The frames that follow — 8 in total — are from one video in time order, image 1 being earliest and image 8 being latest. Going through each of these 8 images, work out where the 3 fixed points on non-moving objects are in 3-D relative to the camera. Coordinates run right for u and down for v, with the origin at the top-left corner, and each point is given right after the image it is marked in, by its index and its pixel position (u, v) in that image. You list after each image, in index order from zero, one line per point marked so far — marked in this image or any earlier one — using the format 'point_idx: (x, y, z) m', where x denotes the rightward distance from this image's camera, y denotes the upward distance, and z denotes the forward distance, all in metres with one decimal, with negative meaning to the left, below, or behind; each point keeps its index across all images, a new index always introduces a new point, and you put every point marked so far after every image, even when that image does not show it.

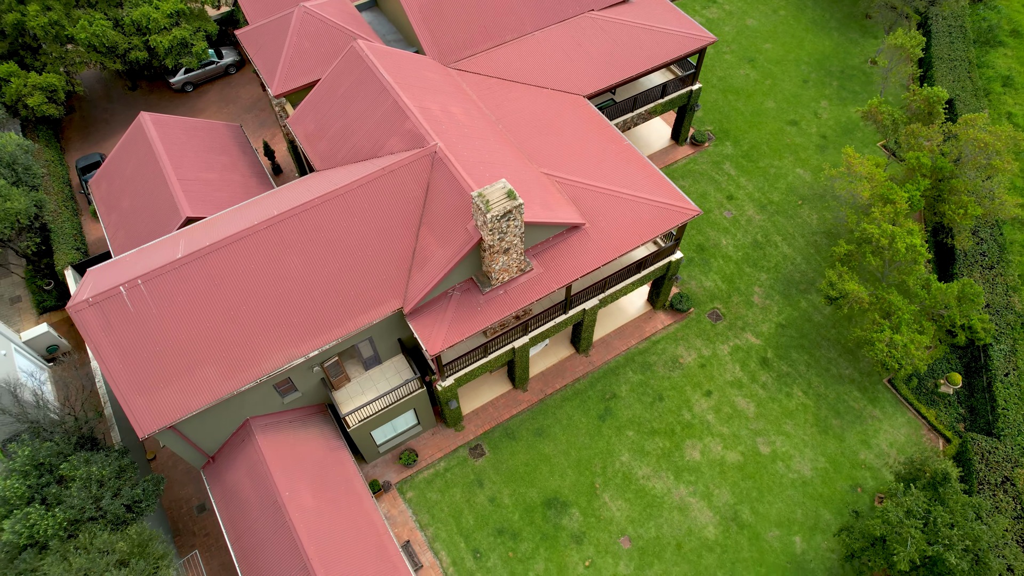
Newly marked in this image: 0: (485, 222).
0: (-0.7, +2.1, +20.1) m
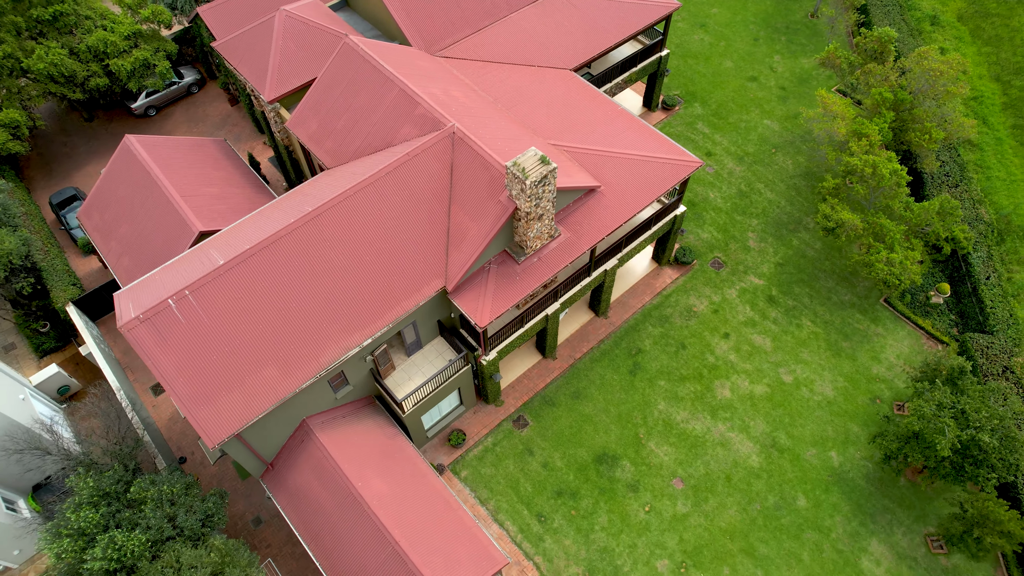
0: (+0.5, +3.2, +20.9) m
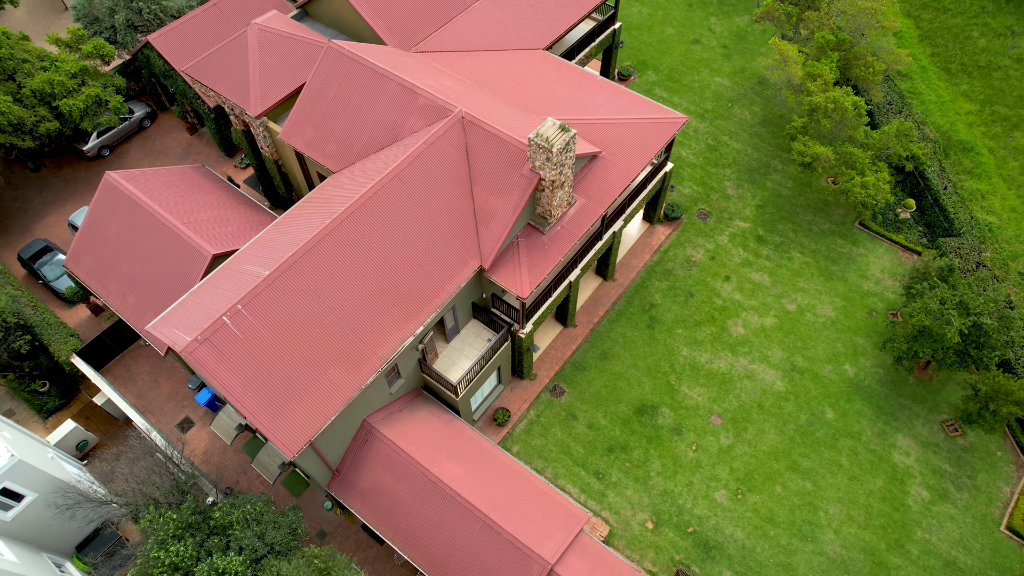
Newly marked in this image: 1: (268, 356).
0: (+1.3, +4.4, +21.7) m
1: (-7.4, -2.1, +19.7) m
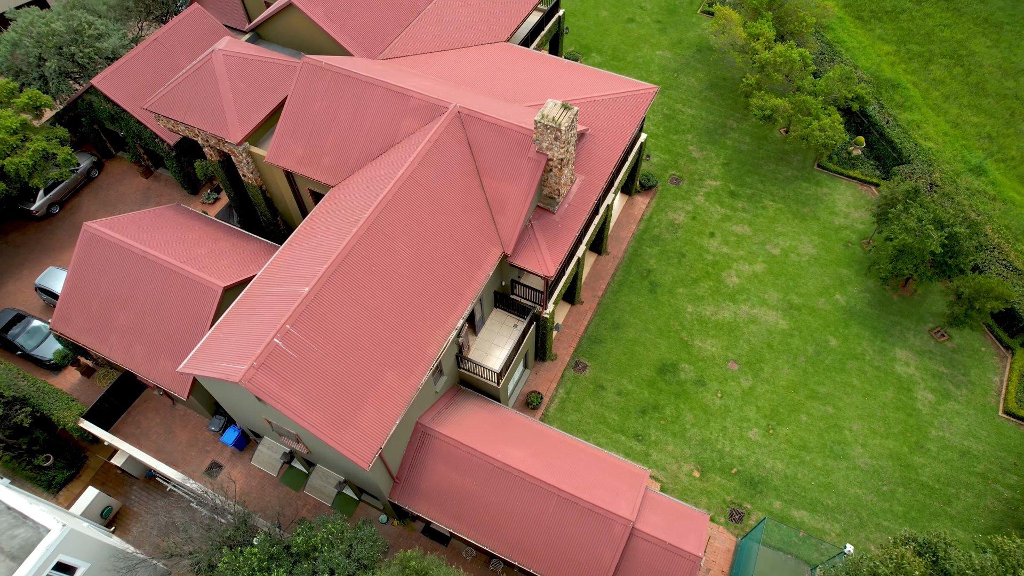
0: (+1.6, +5.2, +22.4) m
1: (-5.6, -2.5, +19.4) m
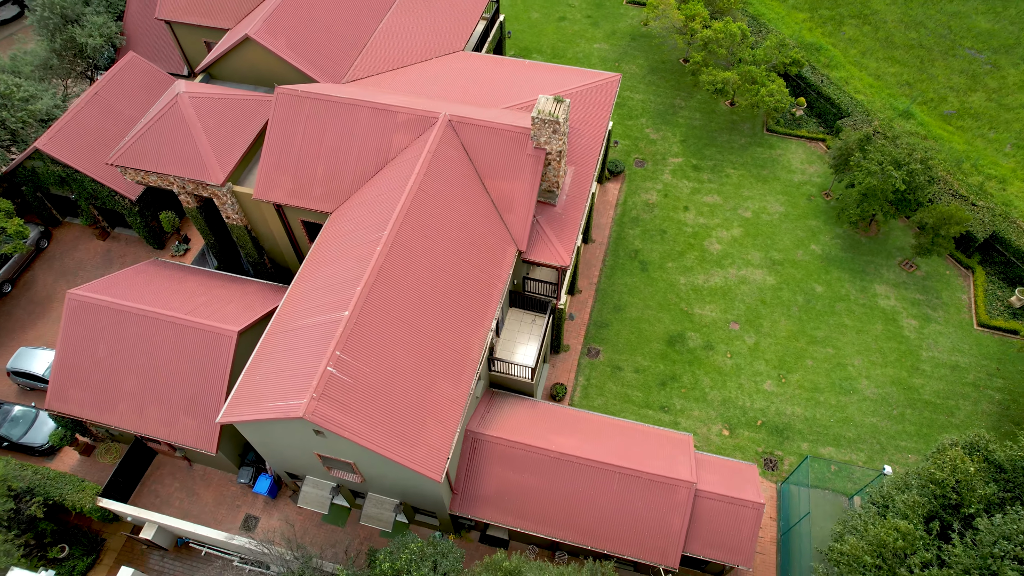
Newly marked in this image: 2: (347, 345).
0: (+1.6, +5.7, +23.1) m
1: (-3.8, -3.1, +19.2) m
2: (-4.9, -1.7, +19.1) m
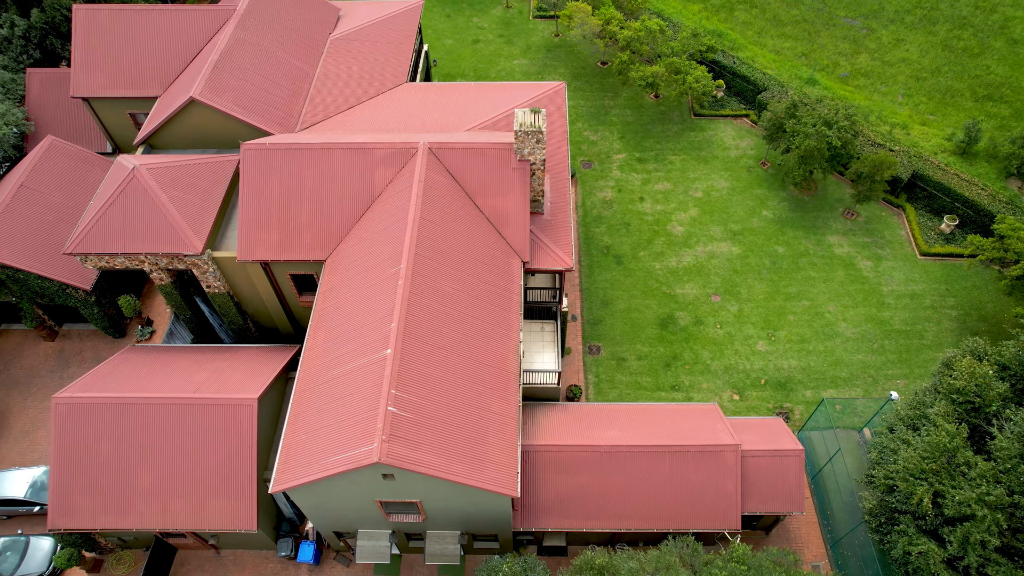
0: (+1.1, +5.5, +23.8) m
1: (-2.0, -3.9, +19.0) m
2: (-3.3, -2.7, +18.8) m
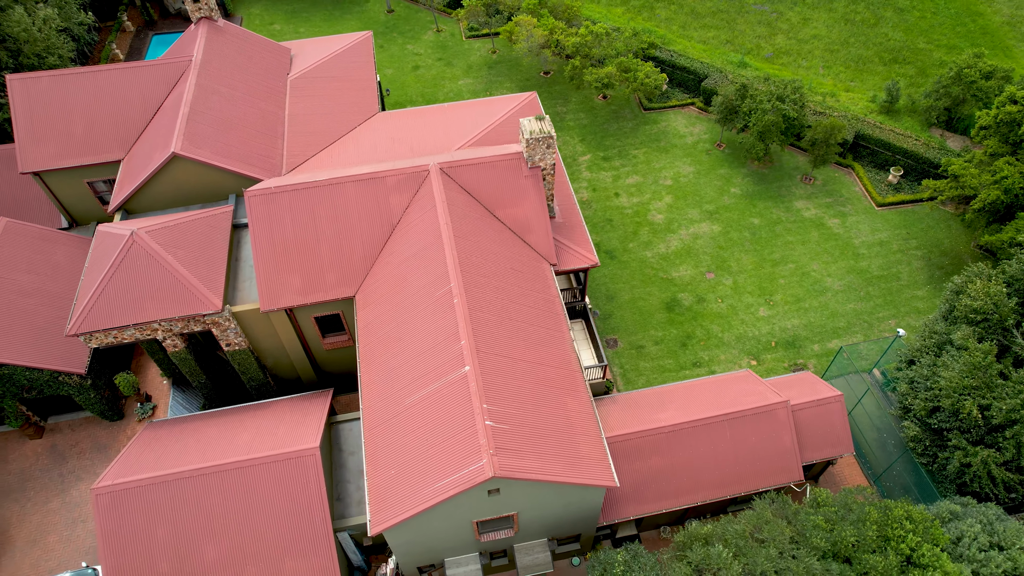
0: (+1.5, +5.5, +24.4) m
1: (+0.6, -4.1, +19.0) m
2: (-0.8, -3.1, +18.7) m
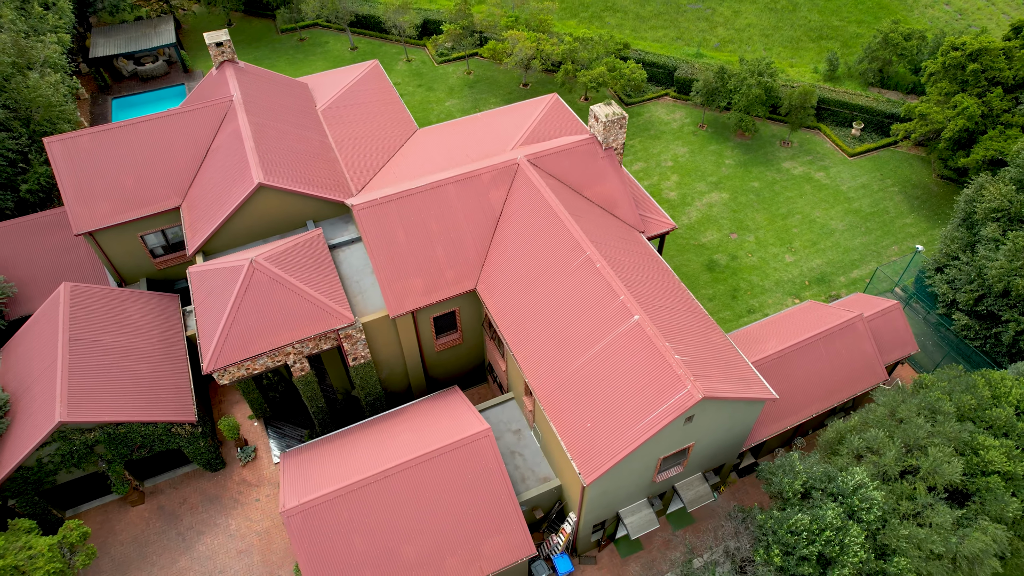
0: (+4.6, +6.9, +27.1) m
1: (+6.3, -2.3, +21.2) m
2: (+4.8, -1.6, +20.7) m
